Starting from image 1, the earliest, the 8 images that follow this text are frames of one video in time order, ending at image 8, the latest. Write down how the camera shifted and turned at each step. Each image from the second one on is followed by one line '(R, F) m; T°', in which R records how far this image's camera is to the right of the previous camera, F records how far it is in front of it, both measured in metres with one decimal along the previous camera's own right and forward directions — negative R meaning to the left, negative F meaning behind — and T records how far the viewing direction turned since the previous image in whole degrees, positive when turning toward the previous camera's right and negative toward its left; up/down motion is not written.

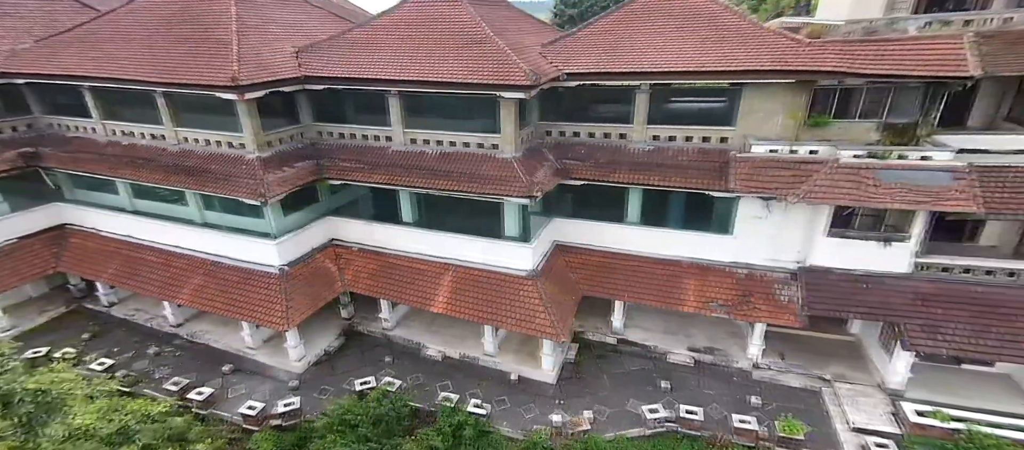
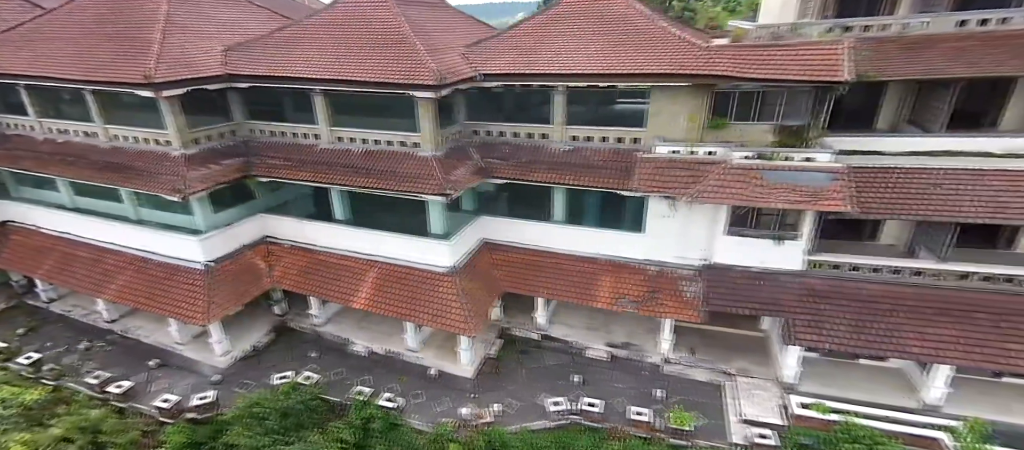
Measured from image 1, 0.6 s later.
(+2.3, -0.3) m; +1°
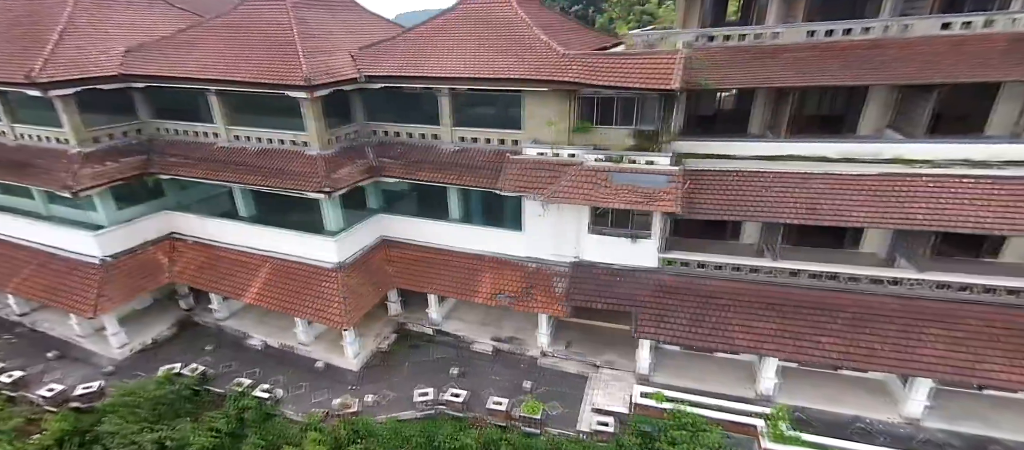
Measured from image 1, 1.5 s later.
(+3.4, -0.5) m; +1°
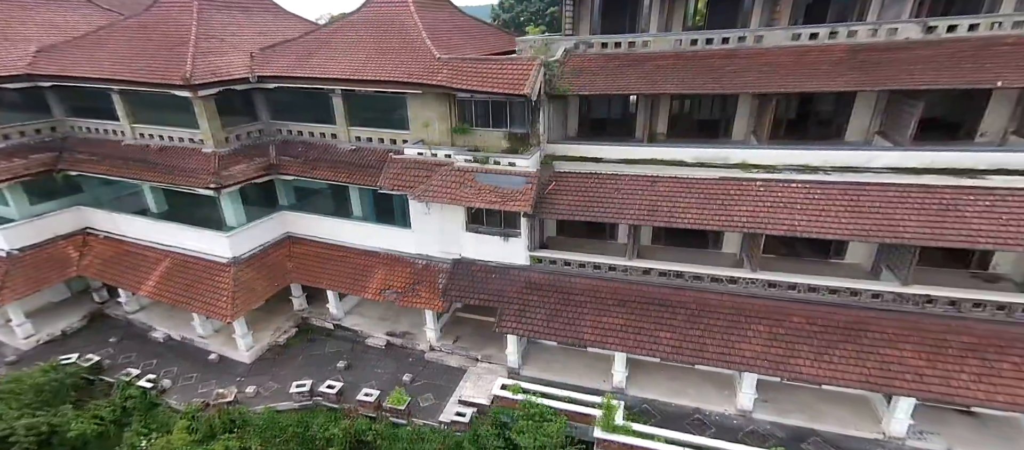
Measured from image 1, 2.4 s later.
(+3.4, -0.5) m; 0°
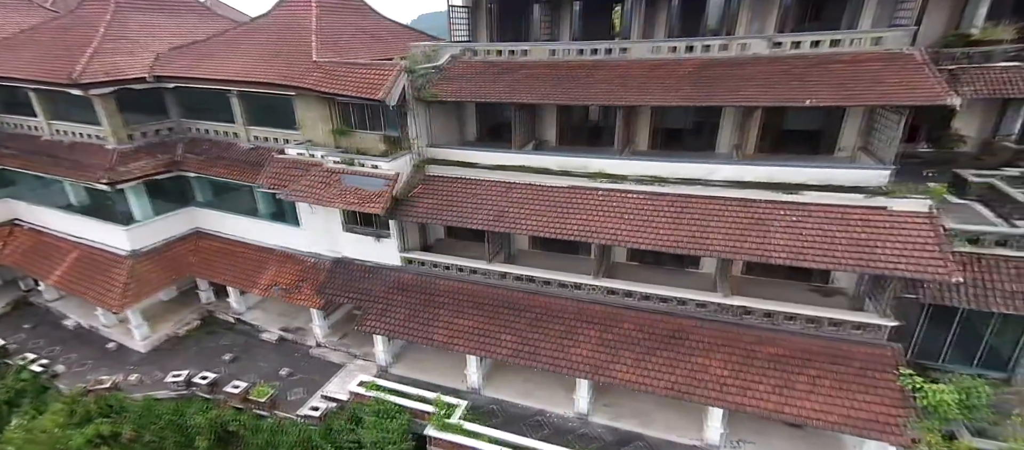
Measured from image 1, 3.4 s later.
(+4.0, -0.3) m; -1°
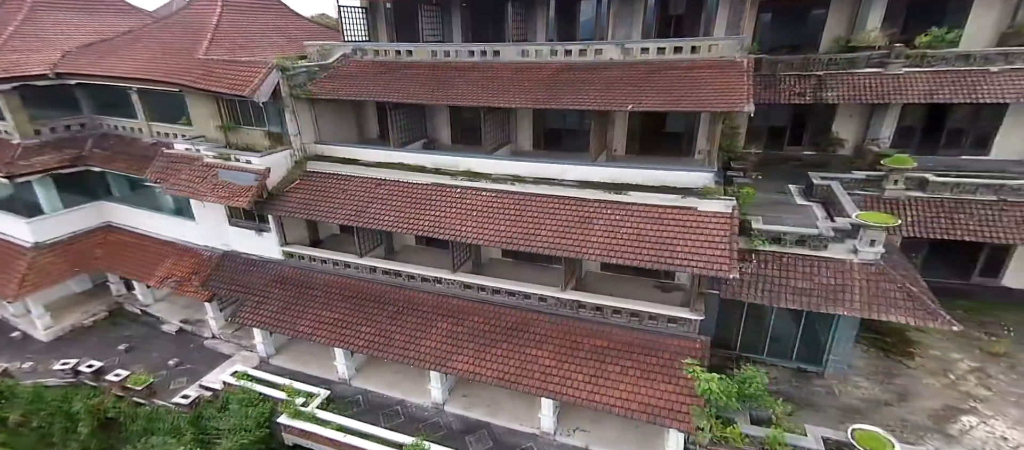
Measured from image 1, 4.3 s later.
(+3.6, -0.4) m; 0°
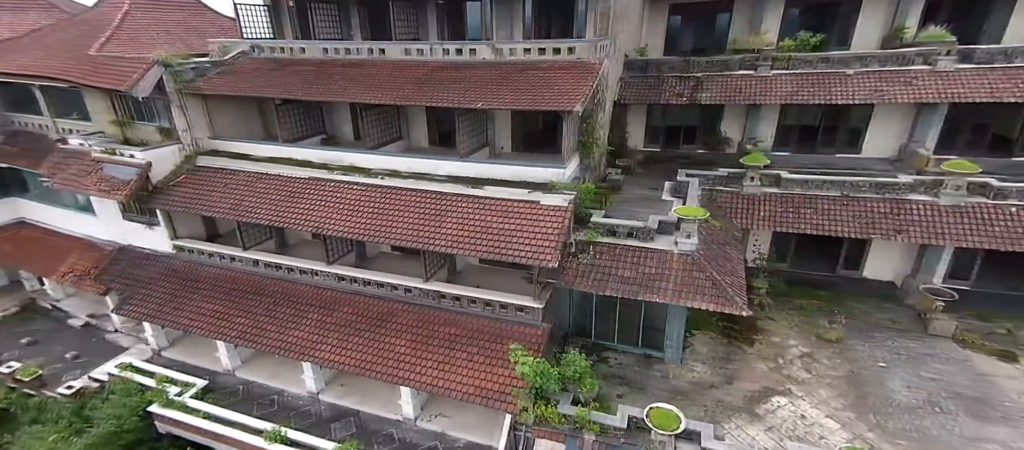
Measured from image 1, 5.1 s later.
(+3.1, -0.5) m; +1°
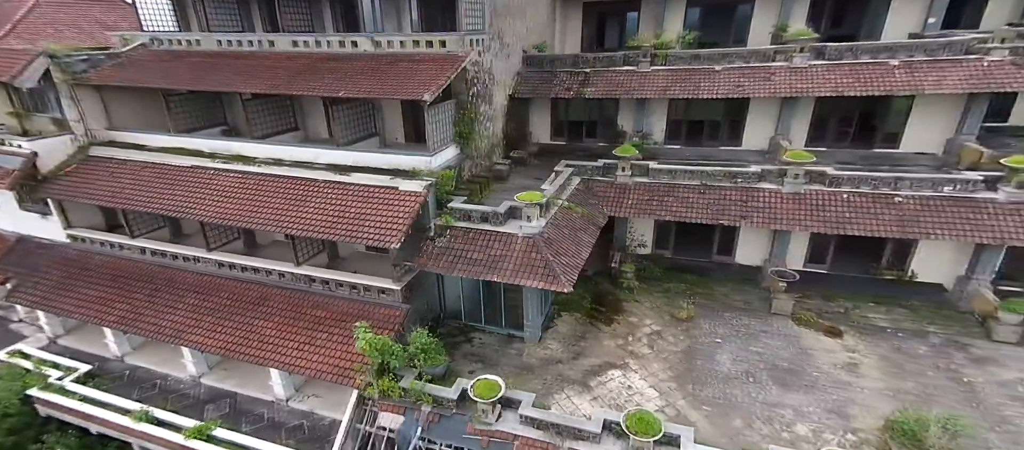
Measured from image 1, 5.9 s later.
(+2.9, -0.5) m; +1°
